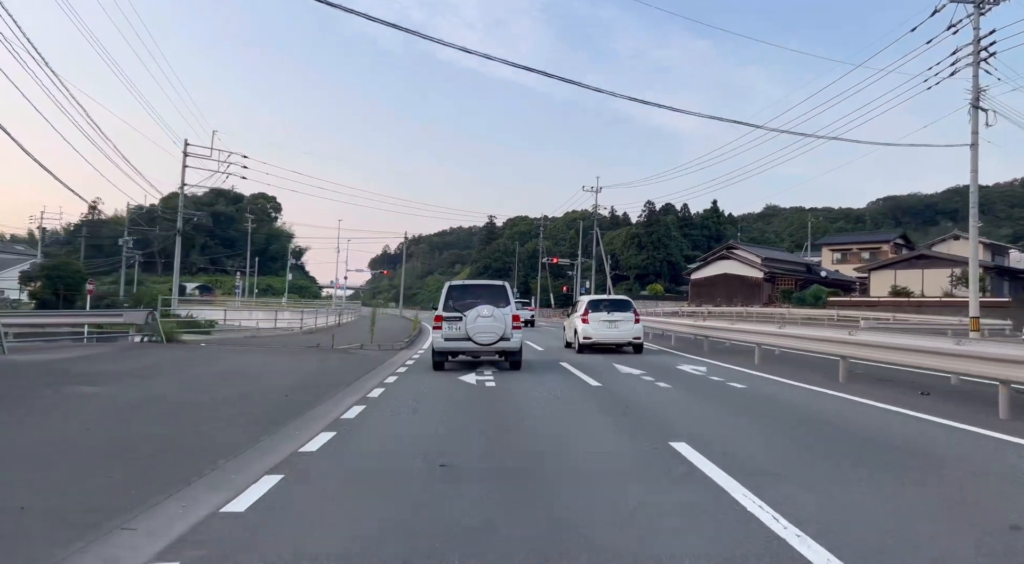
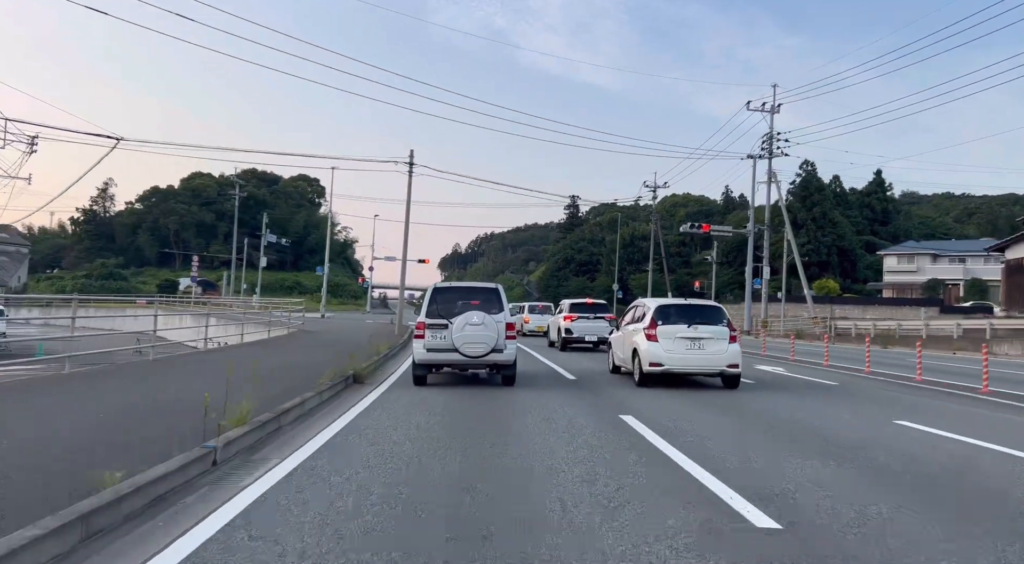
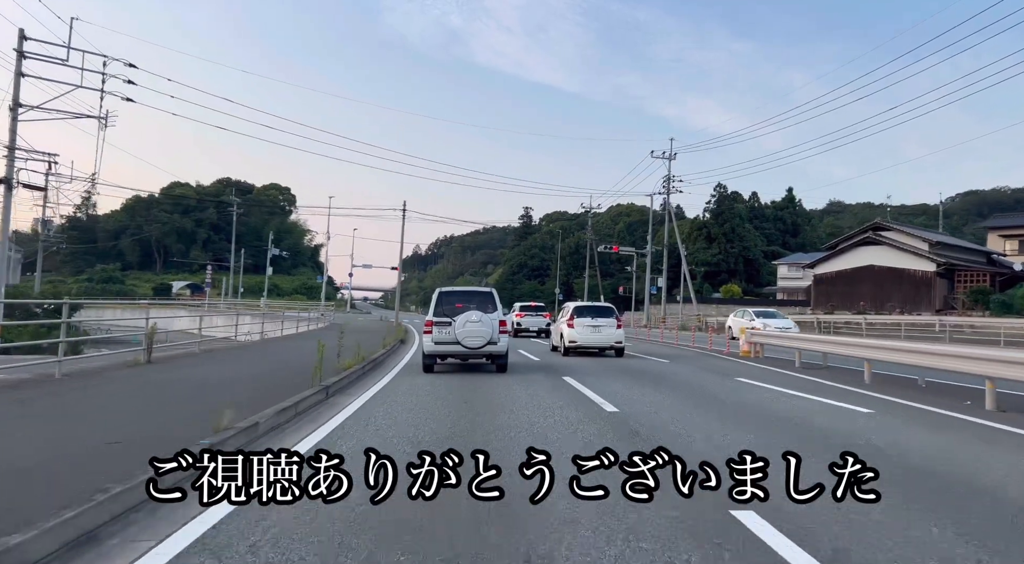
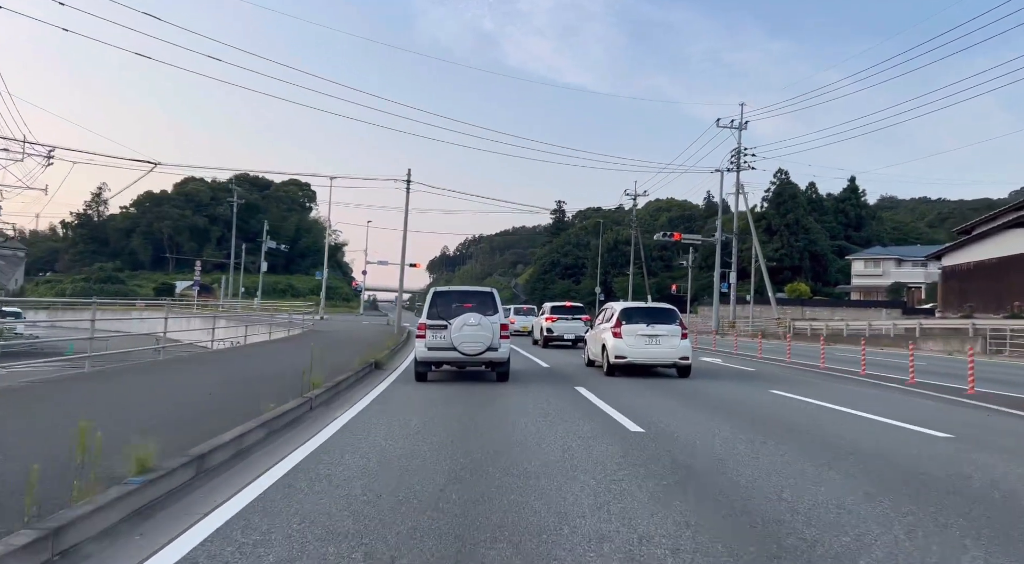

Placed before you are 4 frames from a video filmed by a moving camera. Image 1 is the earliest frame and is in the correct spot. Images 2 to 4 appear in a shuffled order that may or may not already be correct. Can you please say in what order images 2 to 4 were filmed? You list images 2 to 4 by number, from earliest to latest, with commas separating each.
3, 4, 2
